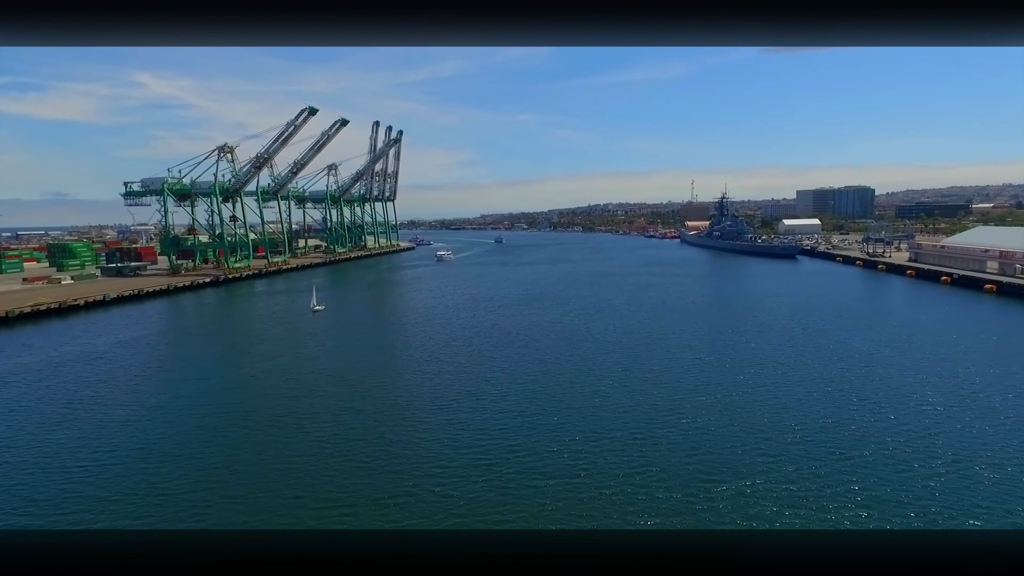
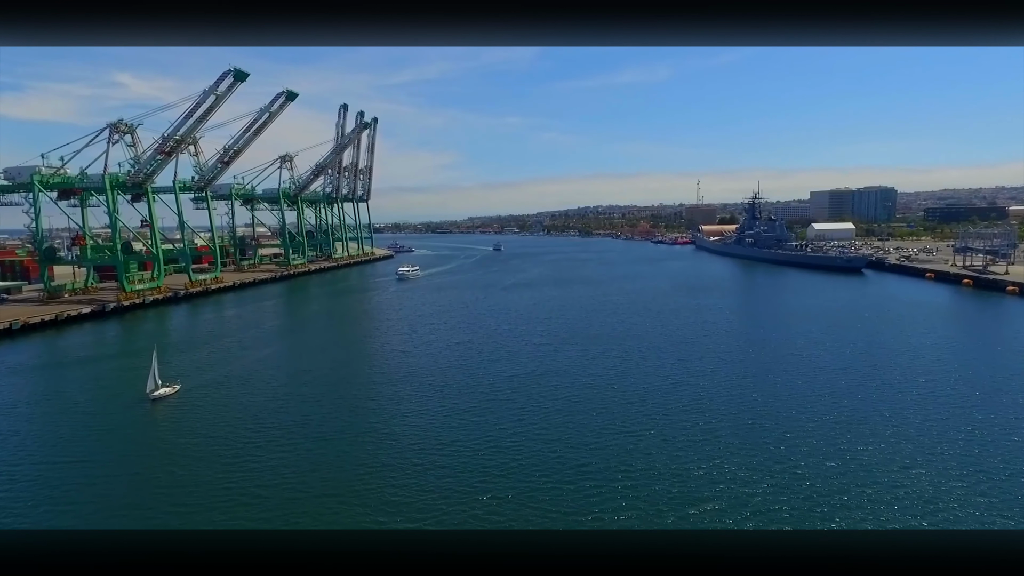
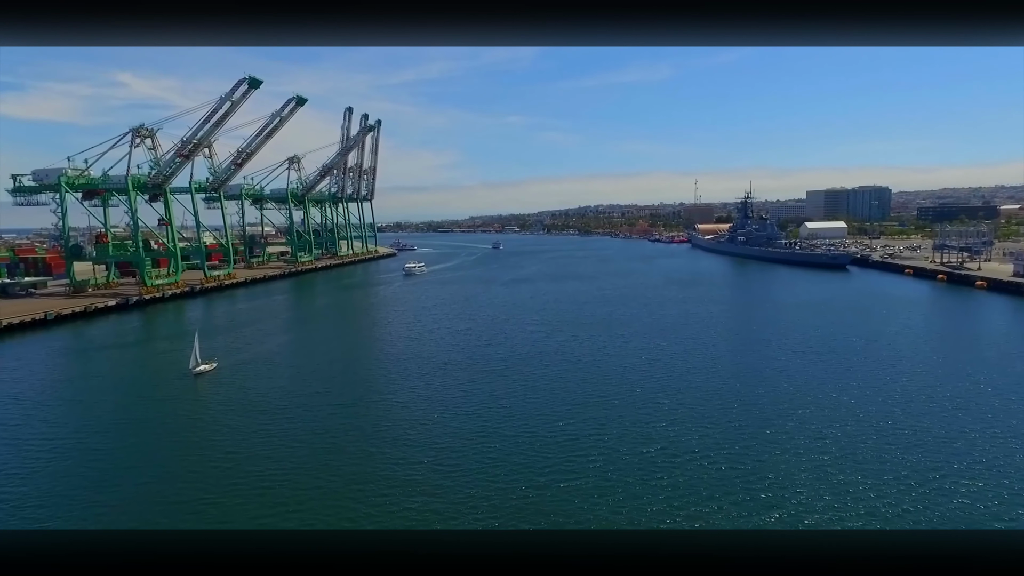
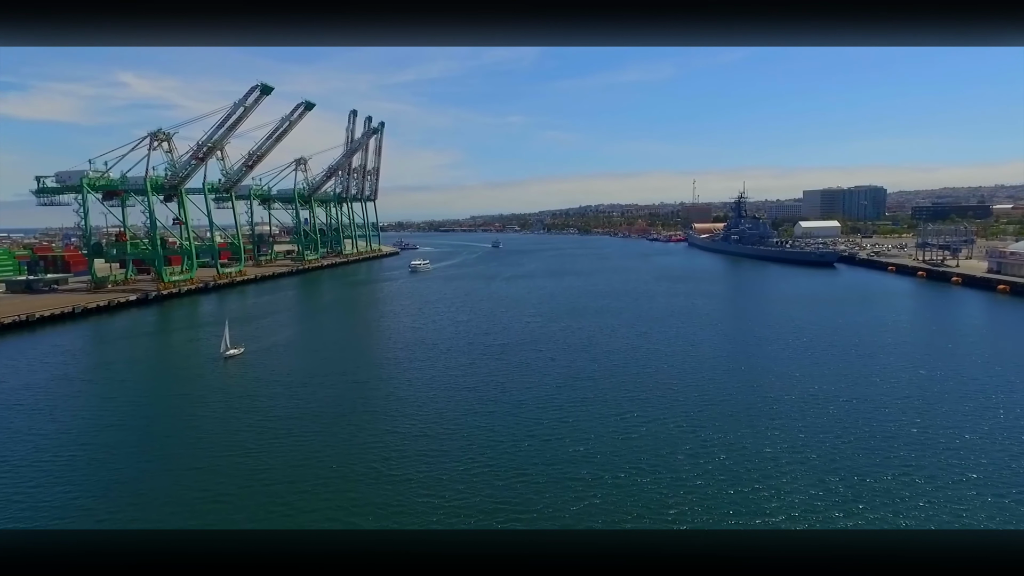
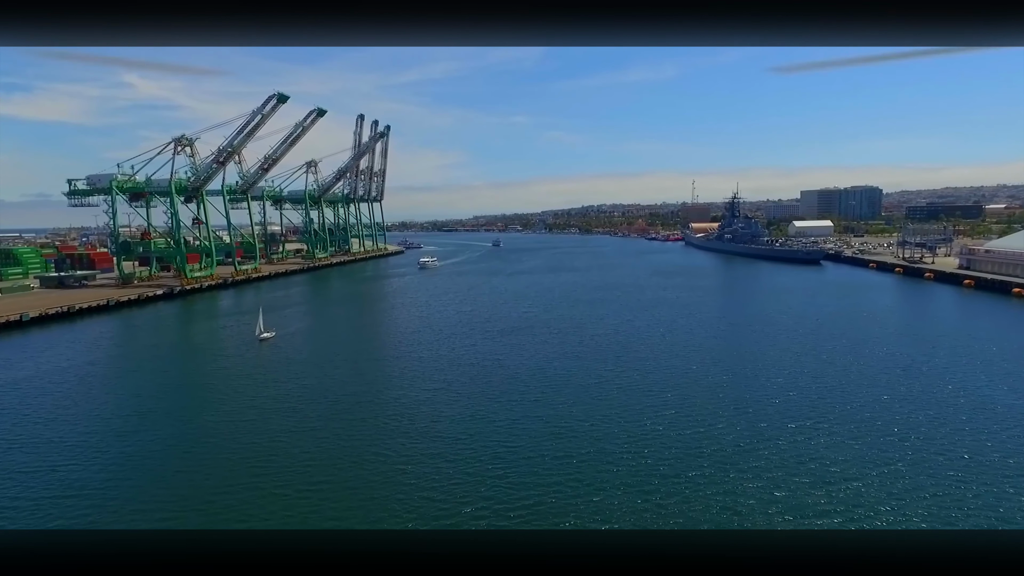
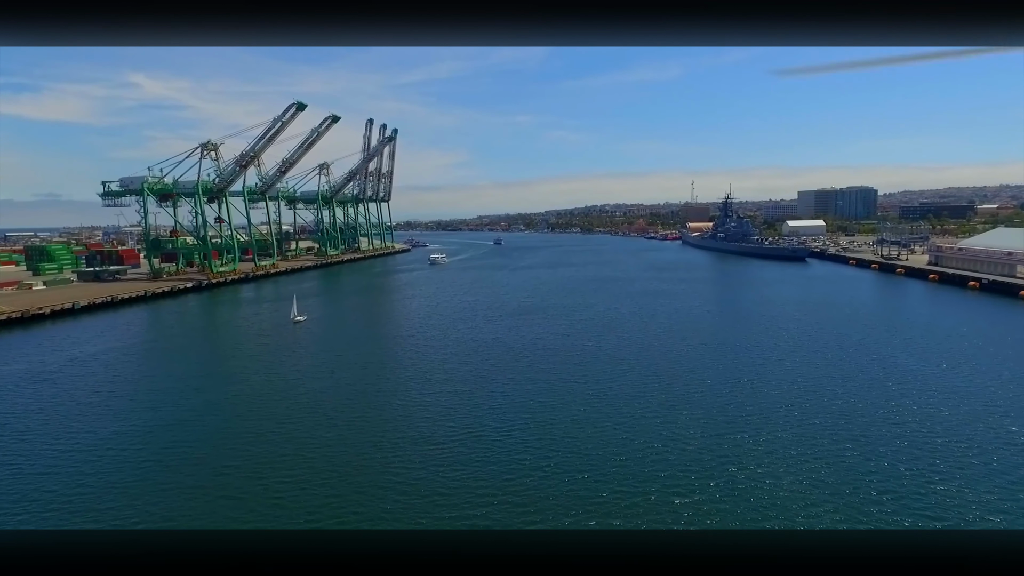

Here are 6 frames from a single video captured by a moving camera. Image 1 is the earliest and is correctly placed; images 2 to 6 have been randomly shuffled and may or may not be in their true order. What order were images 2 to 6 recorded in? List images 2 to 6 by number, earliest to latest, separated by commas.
6, 5, 4, 3, 2
